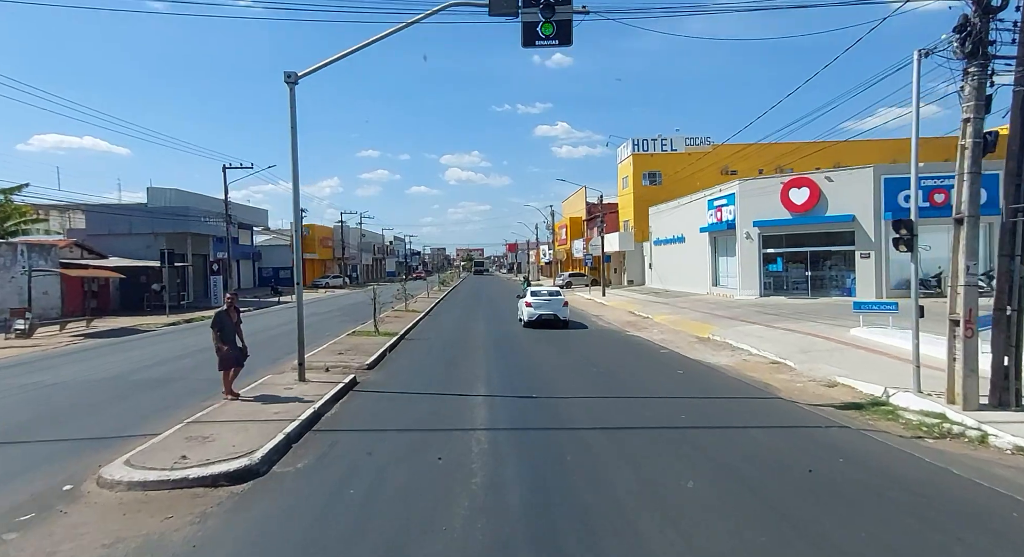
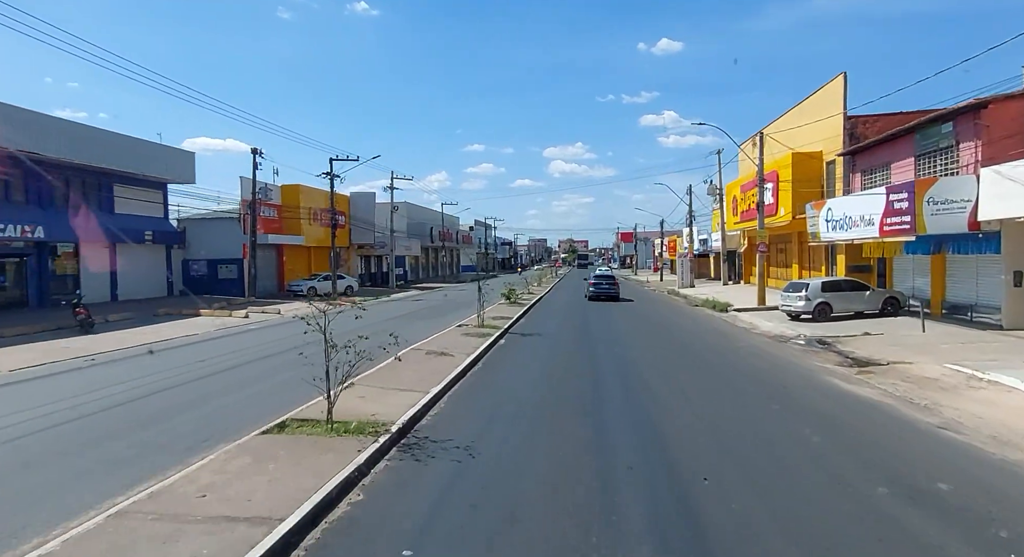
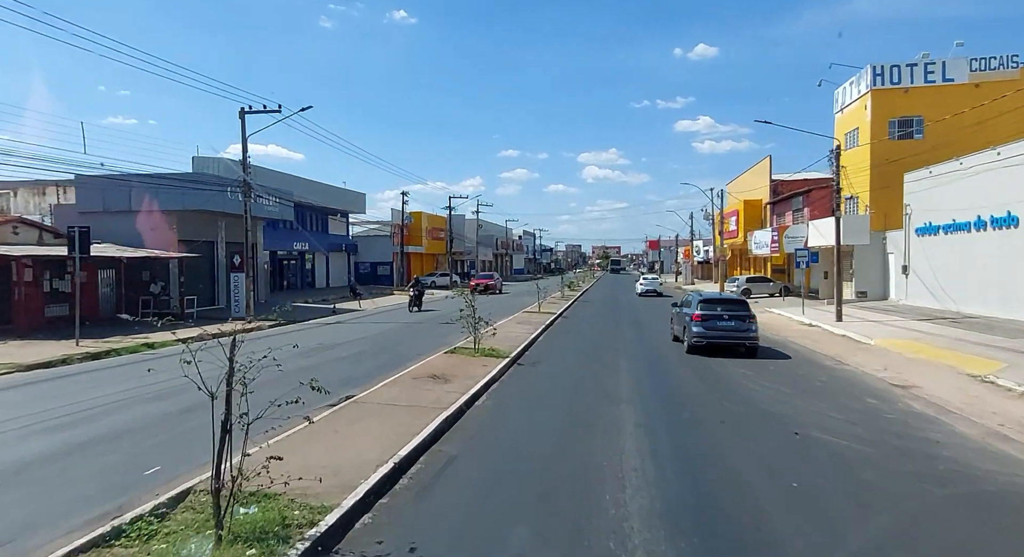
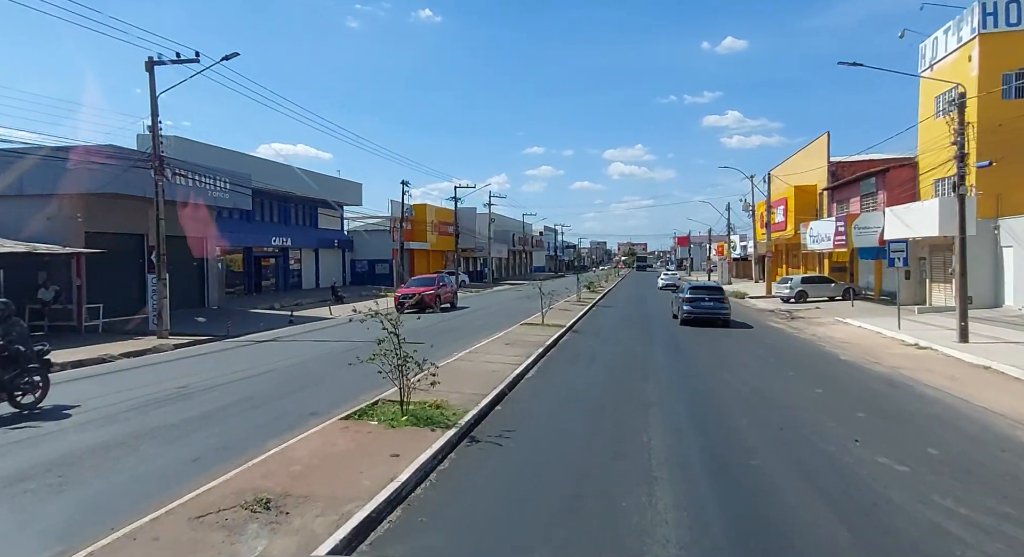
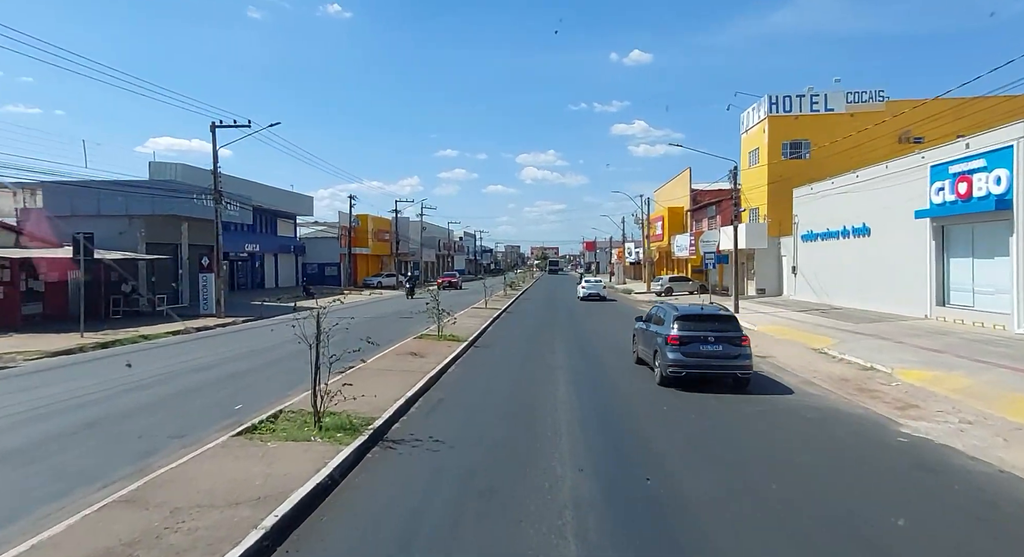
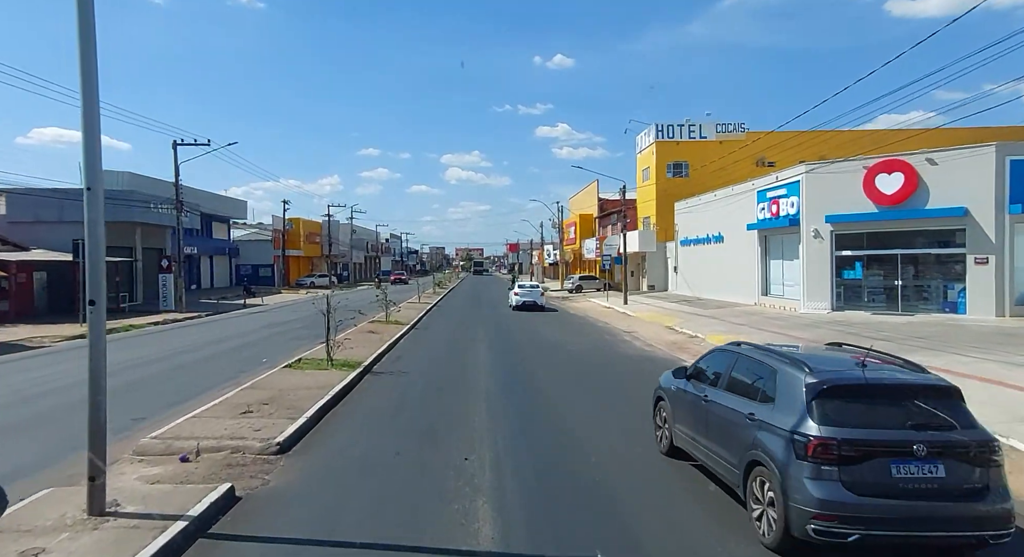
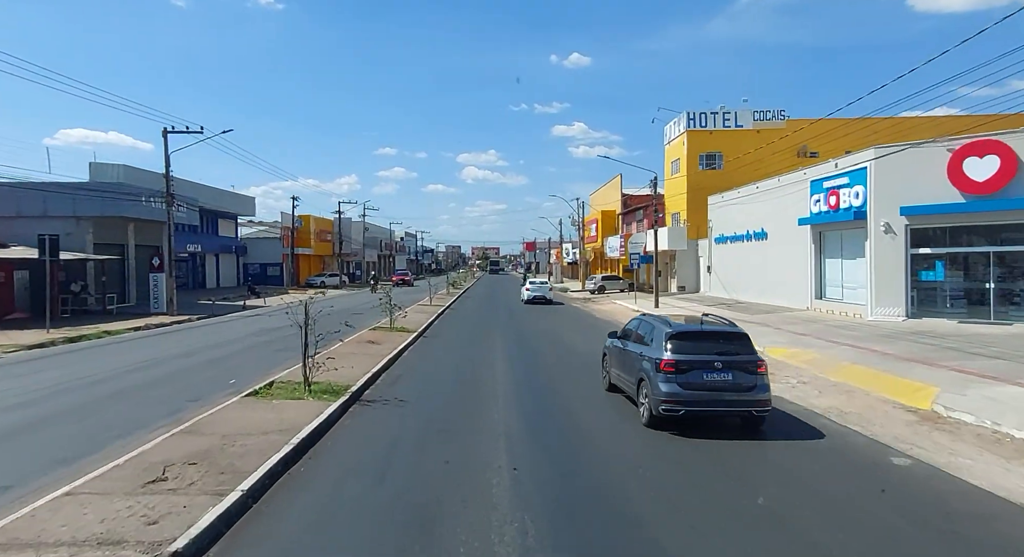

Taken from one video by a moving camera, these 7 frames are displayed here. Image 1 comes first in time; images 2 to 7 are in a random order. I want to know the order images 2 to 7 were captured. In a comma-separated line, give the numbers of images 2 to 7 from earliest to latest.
6, 7, 5, 3, 4, 2
